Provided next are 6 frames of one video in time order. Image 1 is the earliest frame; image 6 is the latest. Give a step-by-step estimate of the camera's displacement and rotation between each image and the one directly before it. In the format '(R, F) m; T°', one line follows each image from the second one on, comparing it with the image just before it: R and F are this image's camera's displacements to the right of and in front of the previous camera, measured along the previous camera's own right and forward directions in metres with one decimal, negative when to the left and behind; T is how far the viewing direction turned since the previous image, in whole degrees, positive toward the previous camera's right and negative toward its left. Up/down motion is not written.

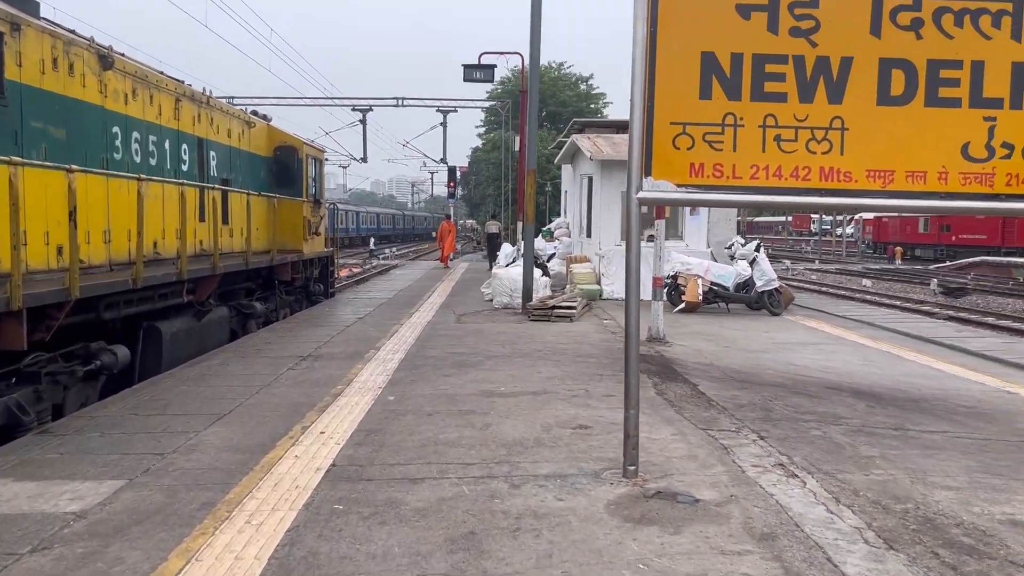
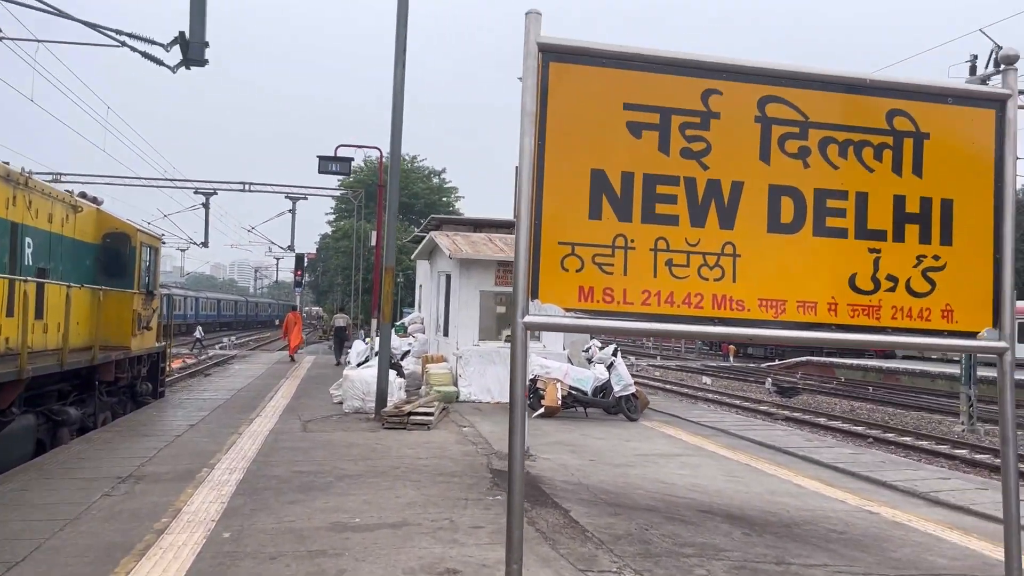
(-0.1, +0.5) m; +10°
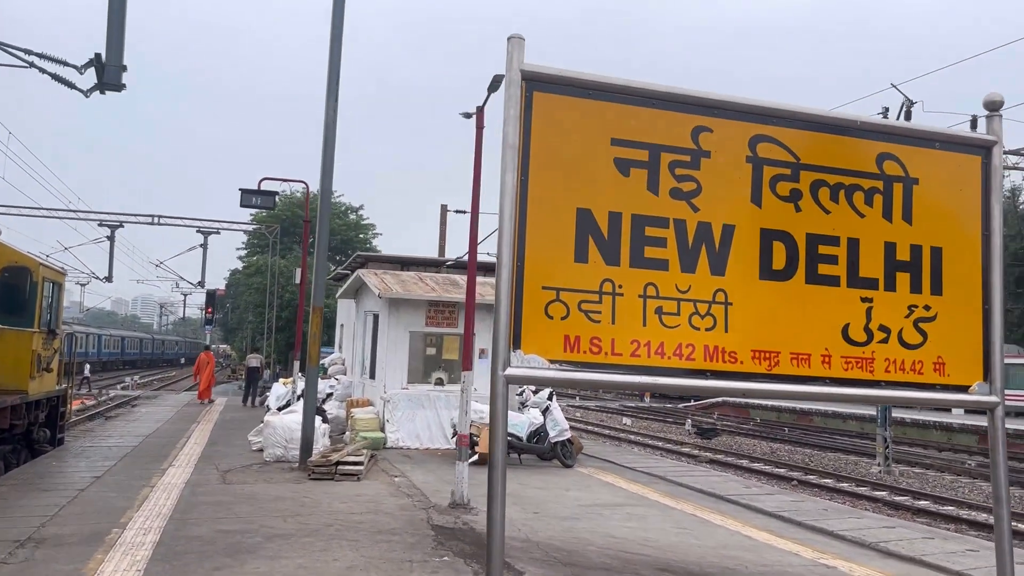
(-0.3, +0.4) m; +6°
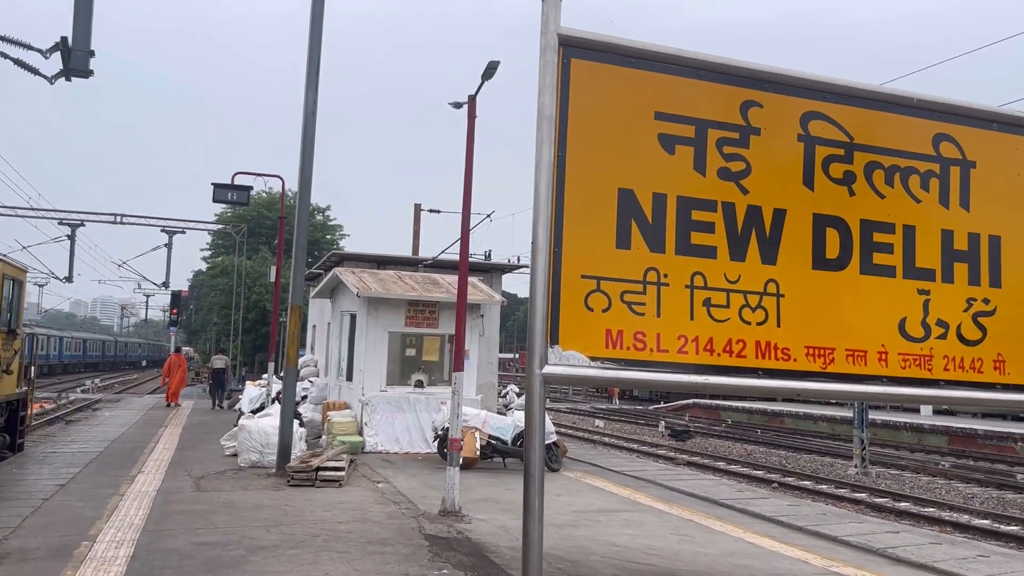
(-0.3, +0.4) m; +2°
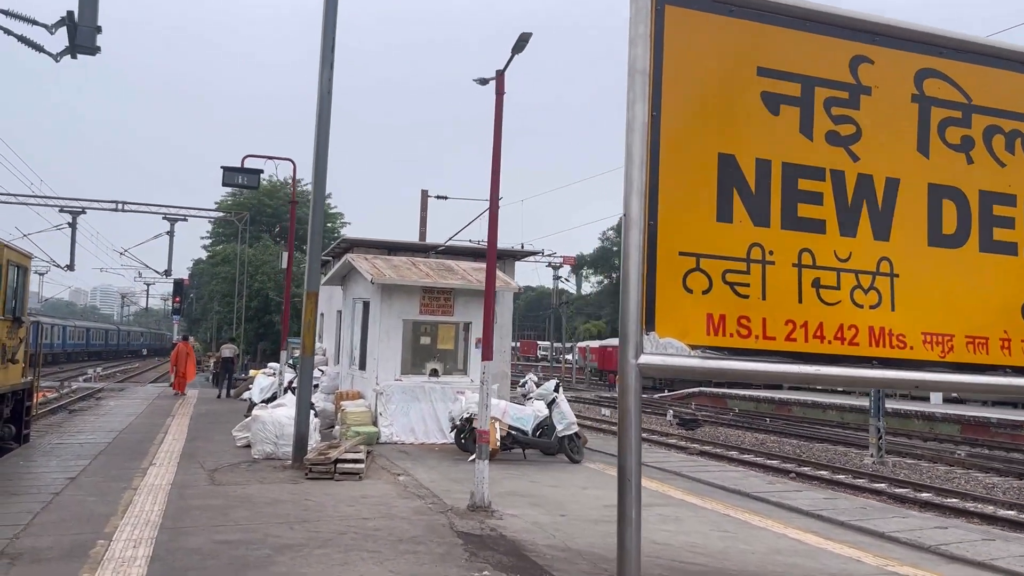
(-0.3, +0.4) m; 0°
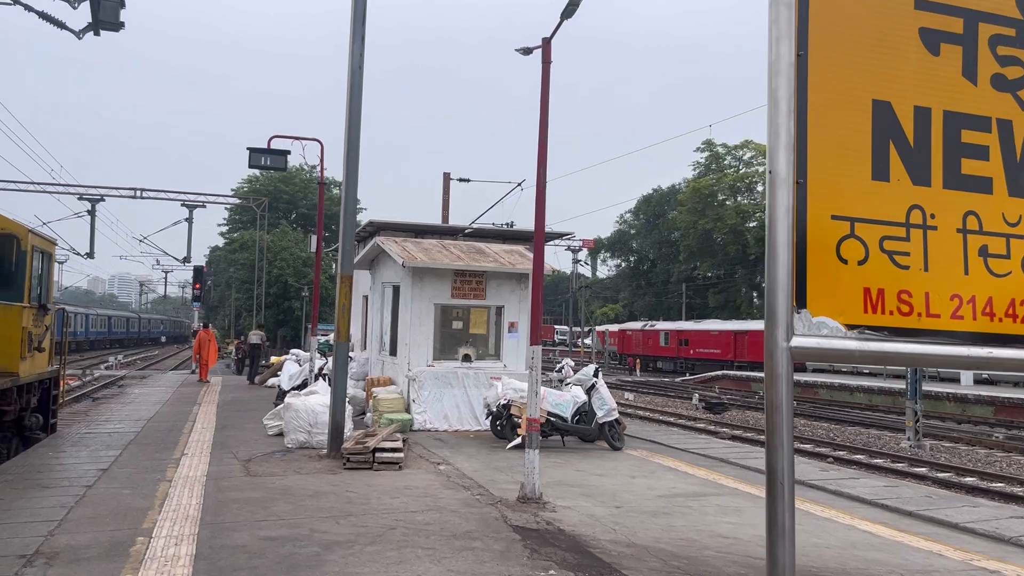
(-0.3, +0.4) m; -1°
